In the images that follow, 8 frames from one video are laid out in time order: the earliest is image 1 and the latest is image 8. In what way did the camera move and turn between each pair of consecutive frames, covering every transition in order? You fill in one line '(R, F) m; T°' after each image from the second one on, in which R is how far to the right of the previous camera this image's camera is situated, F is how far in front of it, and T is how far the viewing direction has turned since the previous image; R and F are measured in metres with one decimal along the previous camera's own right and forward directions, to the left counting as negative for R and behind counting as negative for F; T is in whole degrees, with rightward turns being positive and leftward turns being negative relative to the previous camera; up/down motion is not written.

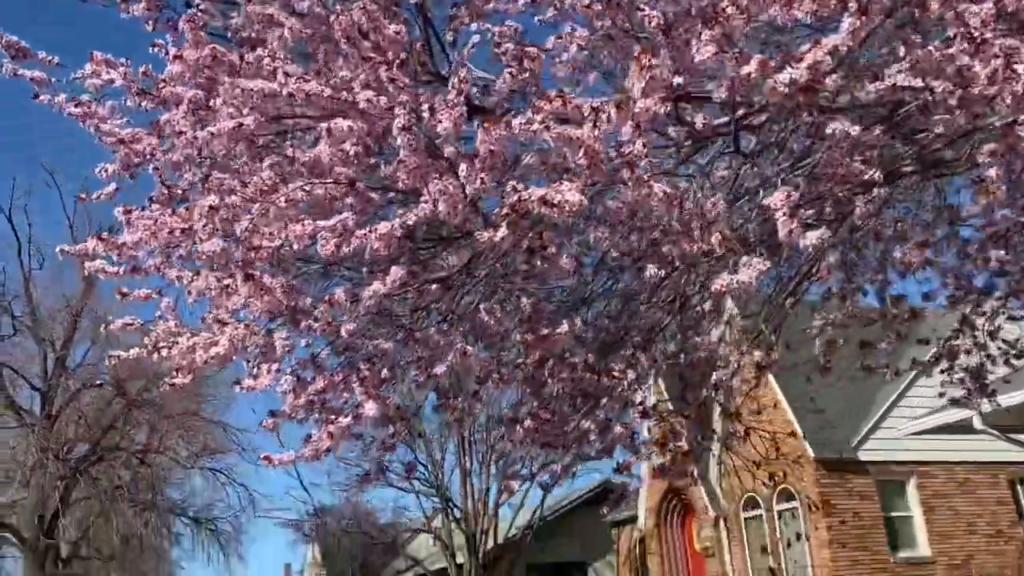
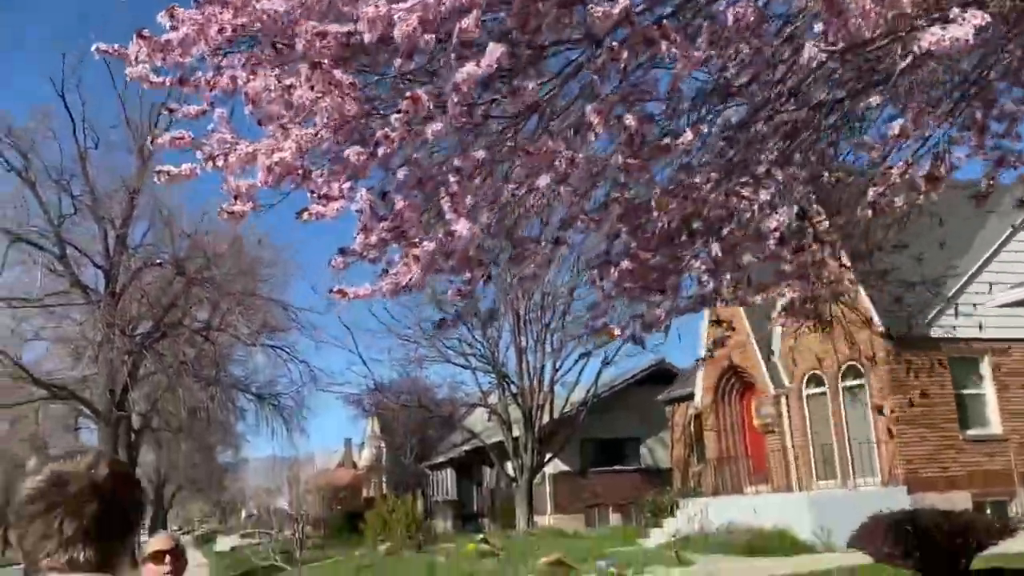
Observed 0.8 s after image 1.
(-0.2, +0.5) m; -3°
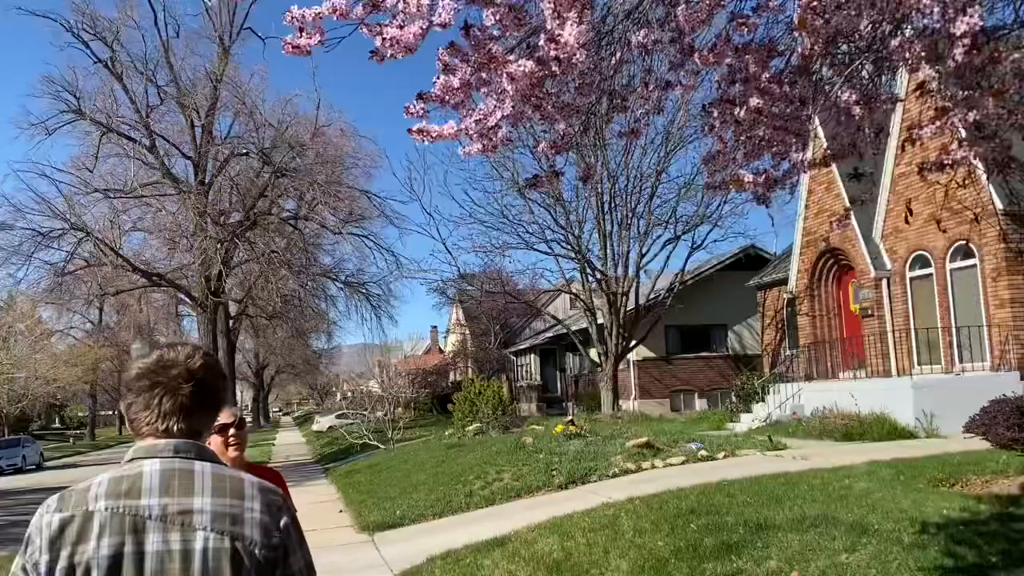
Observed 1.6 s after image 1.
(-0.1, +0.4) m; -5°
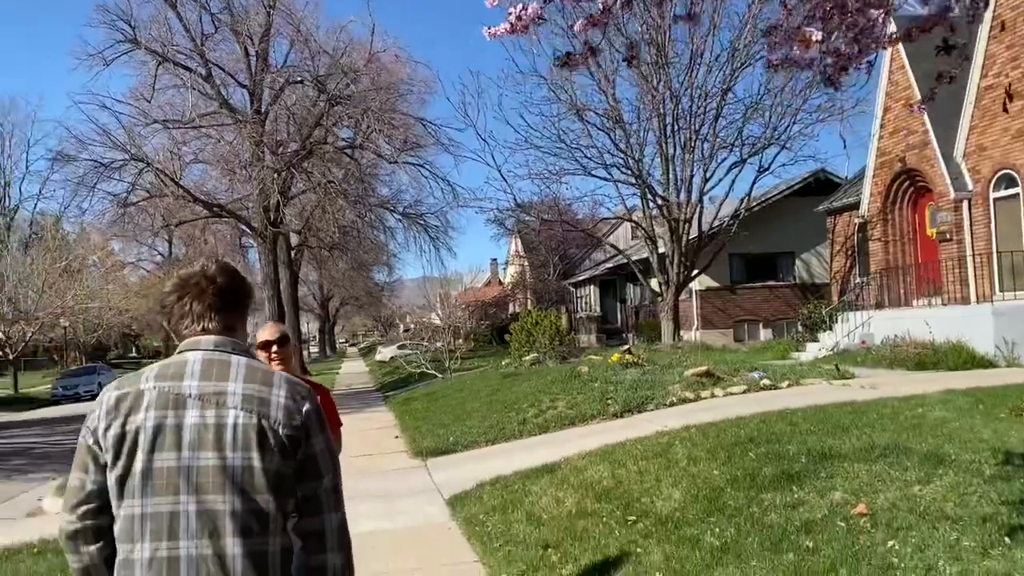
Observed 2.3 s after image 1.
(+0.1, +0.4) m; -4°
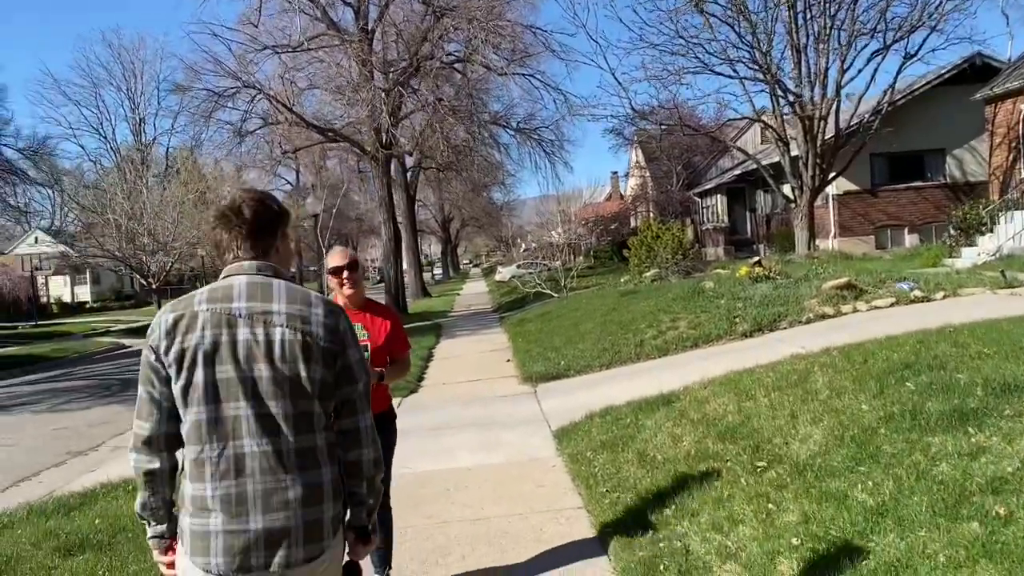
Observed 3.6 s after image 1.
(+0.2, +1.0) m; -8°
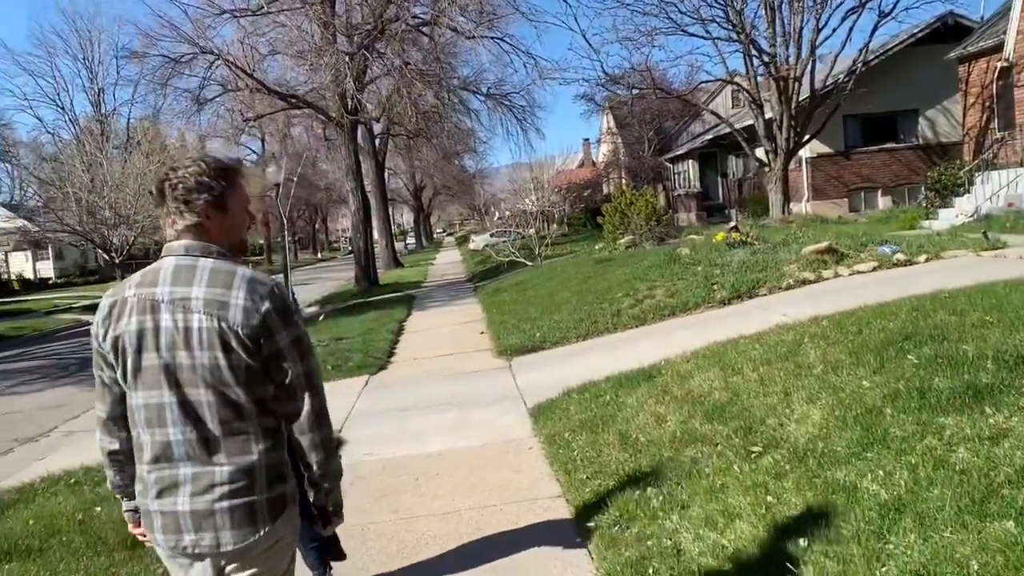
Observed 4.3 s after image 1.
(0.0, +0.5) m; +2°
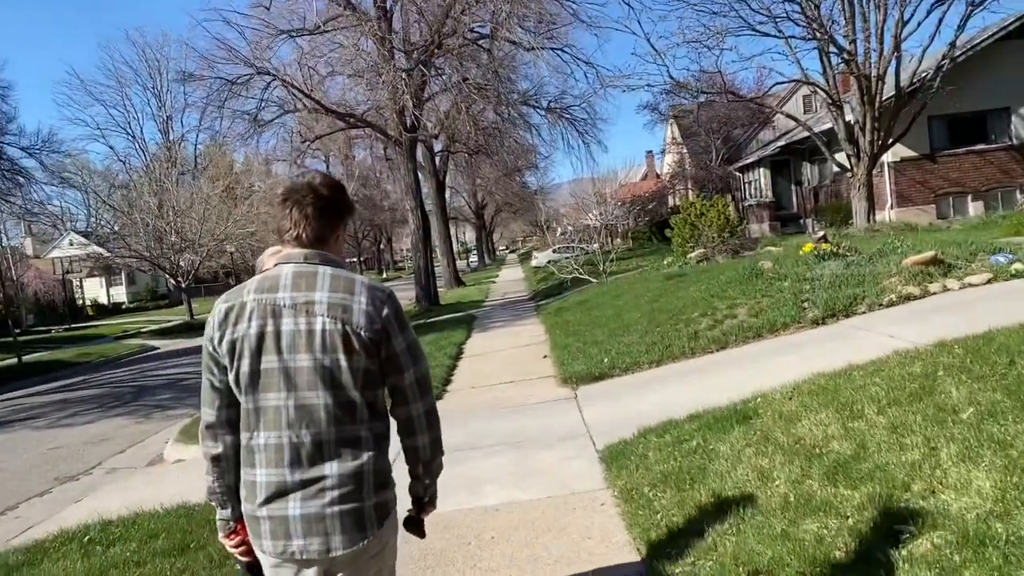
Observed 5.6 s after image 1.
(0.0, +1.0) m; -4°
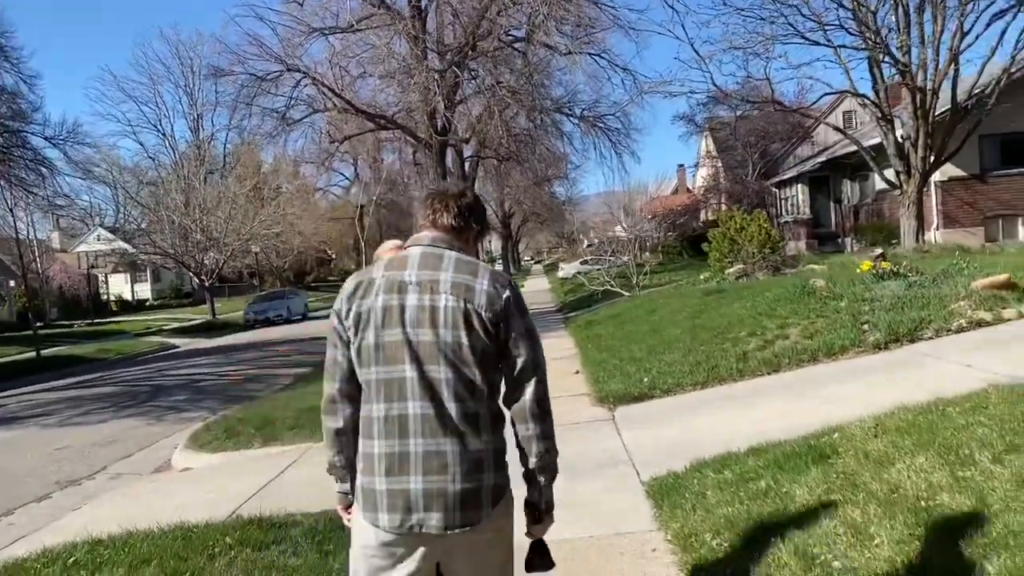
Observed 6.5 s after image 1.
(-0.1, +0.7) m; -2°
